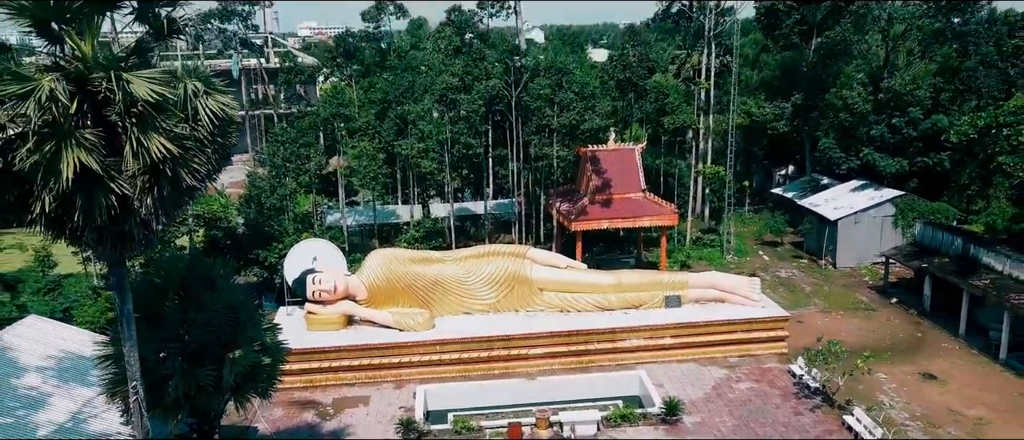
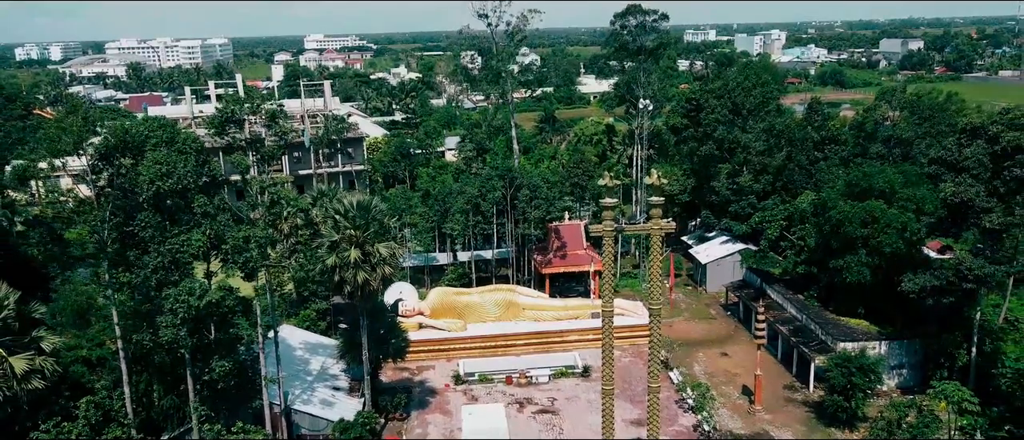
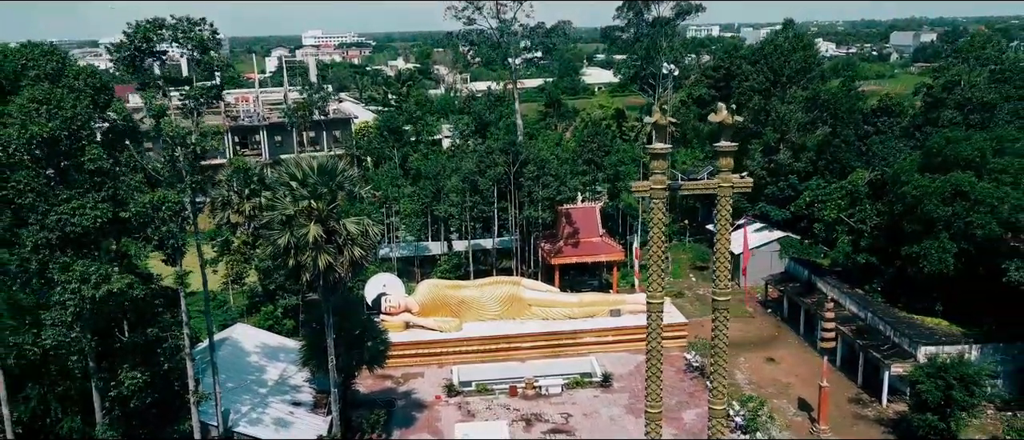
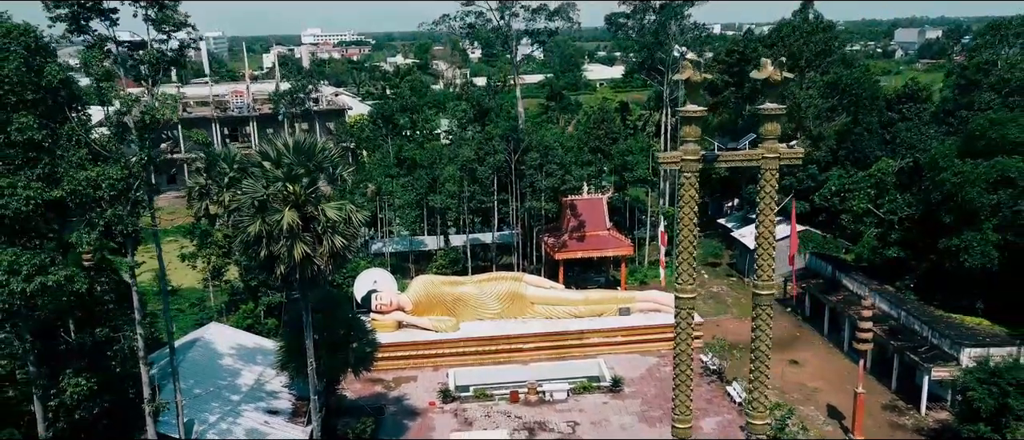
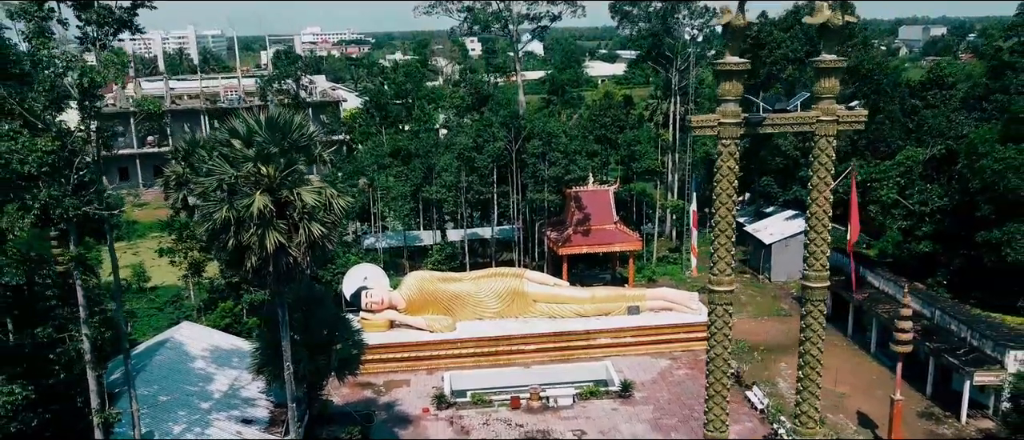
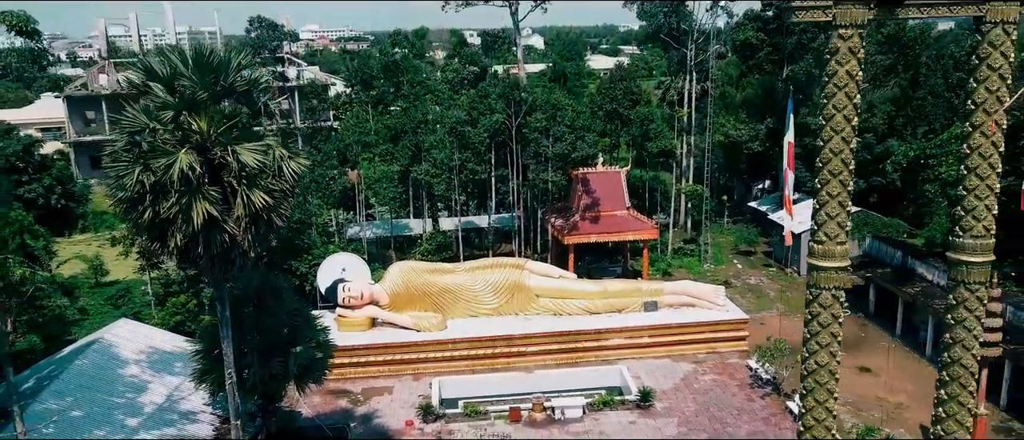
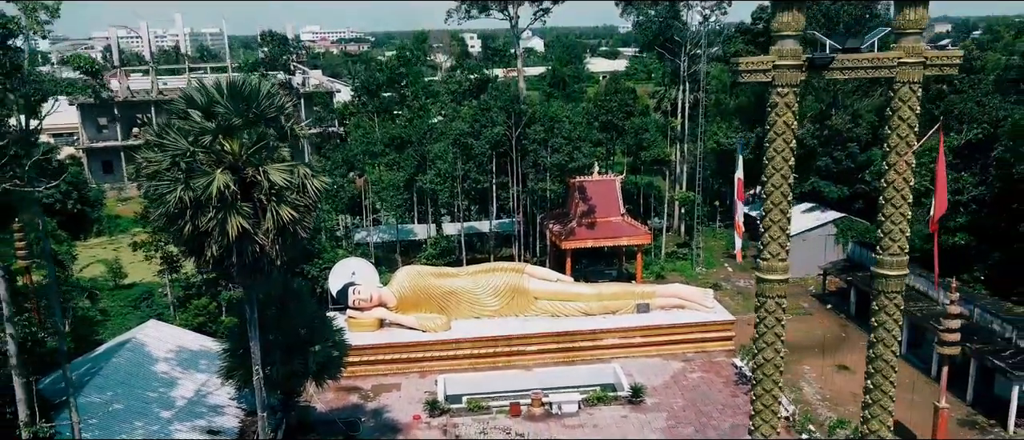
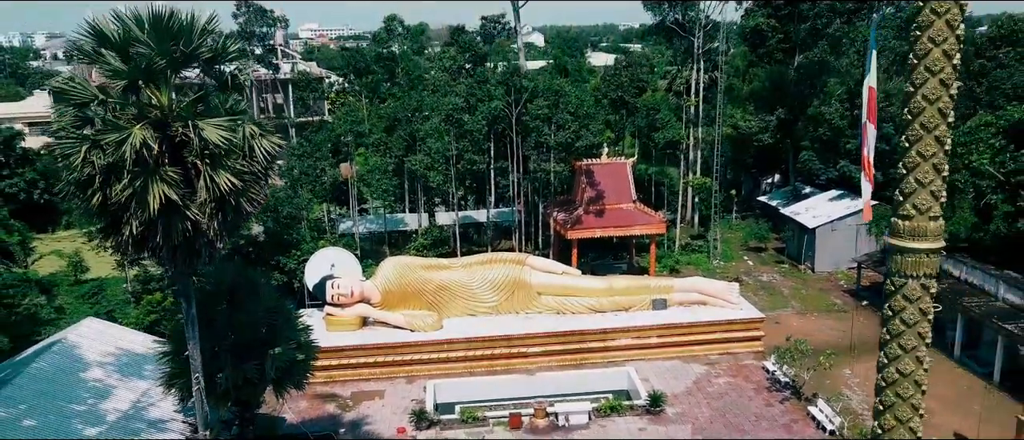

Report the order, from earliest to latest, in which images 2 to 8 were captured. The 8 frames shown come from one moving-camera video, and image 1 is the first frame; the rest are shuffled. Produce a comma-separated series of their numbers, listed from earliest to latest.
8, 6, 7, 5, 4, 3, 2
